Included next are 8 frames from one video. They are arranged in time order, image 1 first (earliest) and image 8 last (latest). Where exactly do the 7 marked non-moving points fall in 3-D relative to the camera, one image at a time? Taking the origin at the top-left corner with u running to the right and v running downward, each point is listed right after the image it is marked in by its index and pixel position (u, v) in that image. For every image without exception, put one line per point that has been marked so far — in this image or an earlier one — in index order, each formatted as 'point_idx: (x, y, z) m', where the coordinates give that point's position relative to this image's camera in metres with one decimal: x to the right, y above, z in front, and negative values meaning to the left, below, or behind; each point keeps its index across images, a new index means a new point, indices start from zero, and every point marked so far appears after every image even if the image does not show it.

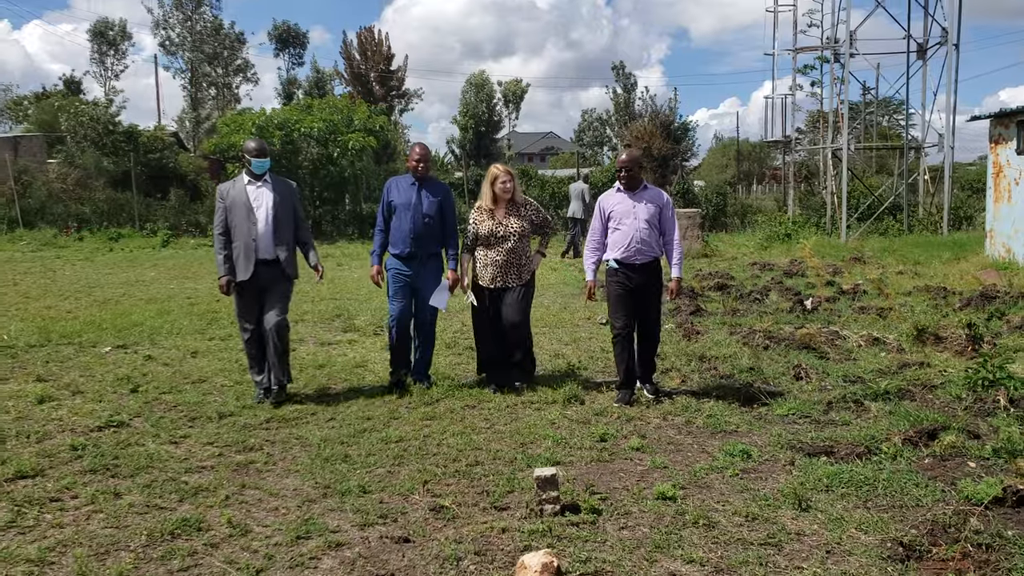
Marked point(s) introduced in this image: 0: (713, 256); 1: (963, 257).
0: (+3.2, +0.5, +14.9) m
1: (+6.0, +0.4, +12.6) m
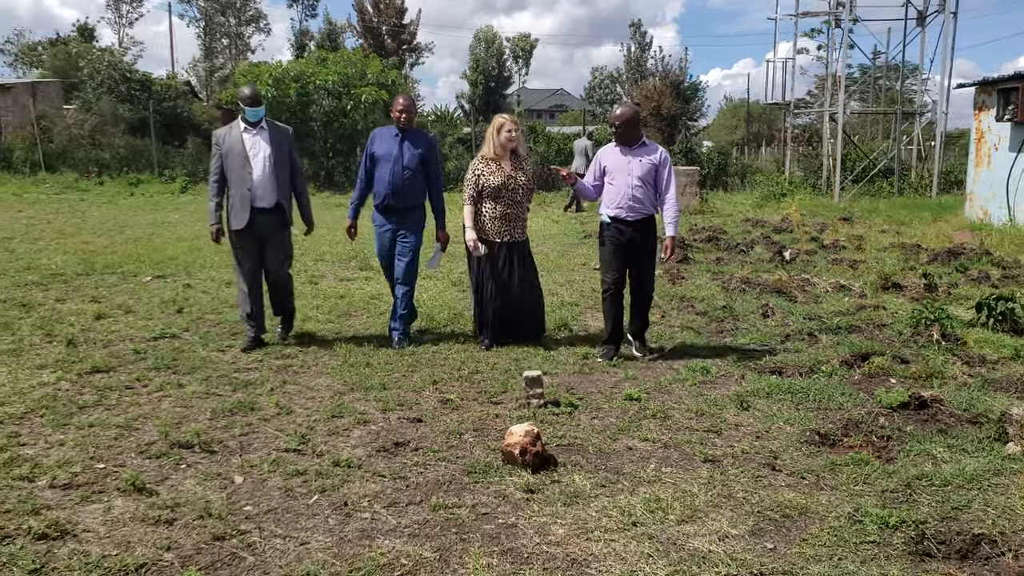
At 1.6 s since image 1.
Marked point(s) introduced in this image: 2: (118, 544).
0: (+3.3, +1.3, +15.6) m
1: (+6.1, +1.0, +13.2) m
2: (-1.2, -0.8, +2.8) m
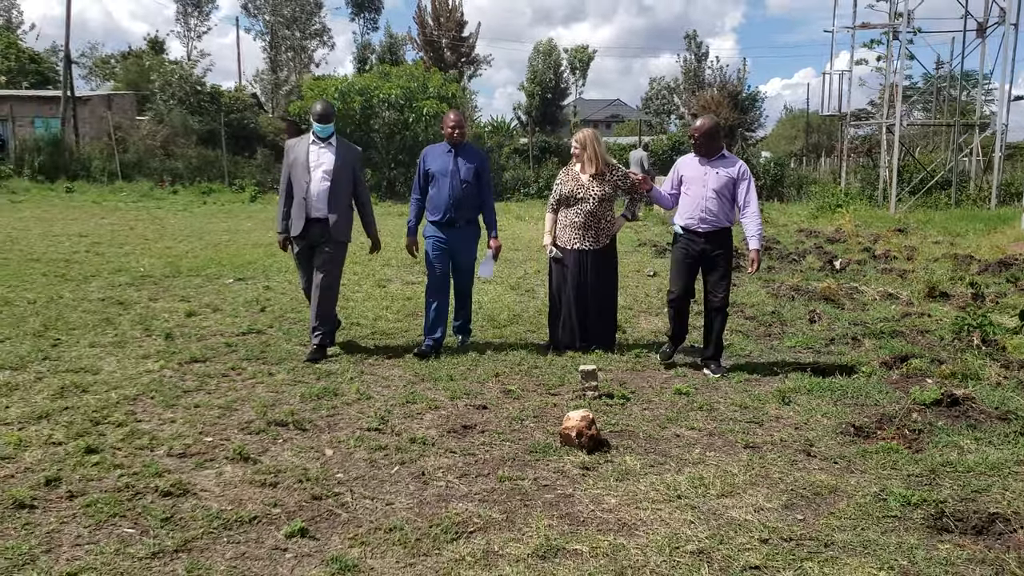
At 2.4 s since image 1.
0: (+4.2, +1.1, +15.8) m
1: (+6.9, +0.8, +13.3) m
2: (-1.0, -0.7, +3.3) m
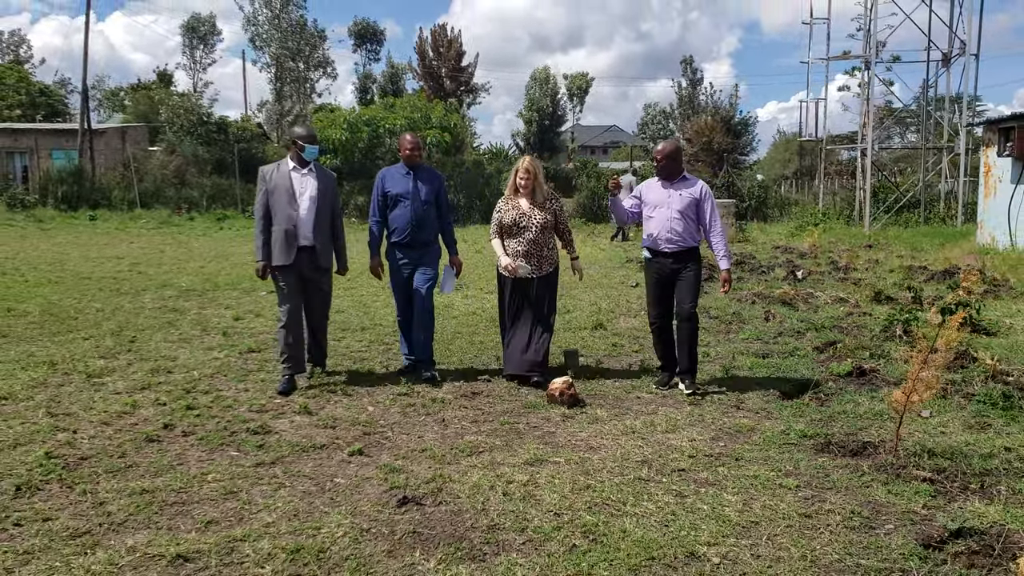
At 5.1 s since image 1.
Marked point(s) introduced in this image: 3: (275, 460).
0: (+4.2, +0.9, +17.0) m
1: (+6.9, +0.7, +14.5) m
2: (-1.0, -0.7, +4.4) m
3: (-1.0, -0.7, +4.0) m
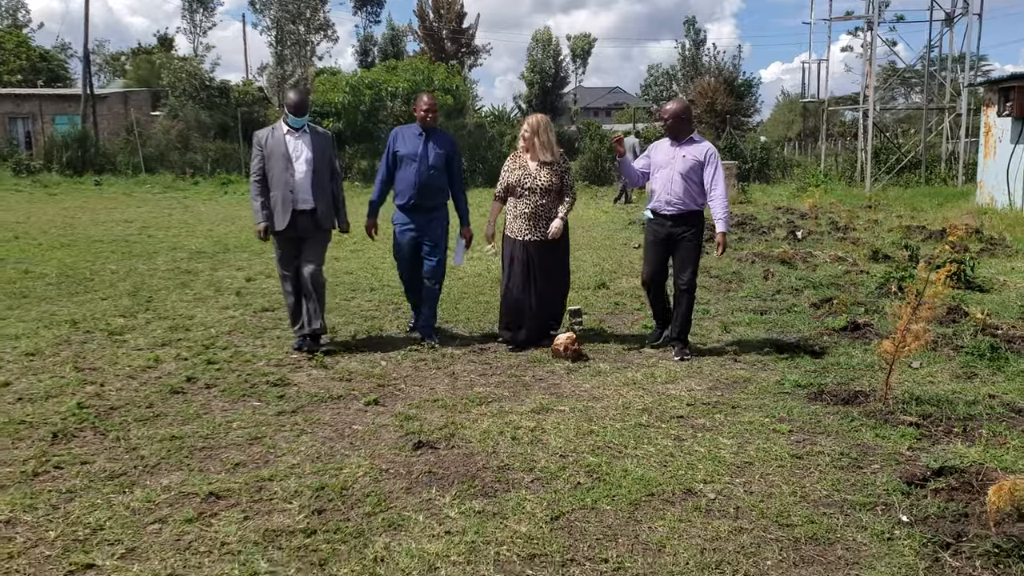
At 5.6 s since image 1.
0: (+4.2, +1.6, +17.2) m
1: (+6.9, +1.3, +14.6) m
2: (-0.9, -0.5, +4.7) m
3: (-1.0, -0.5, +4.3) m
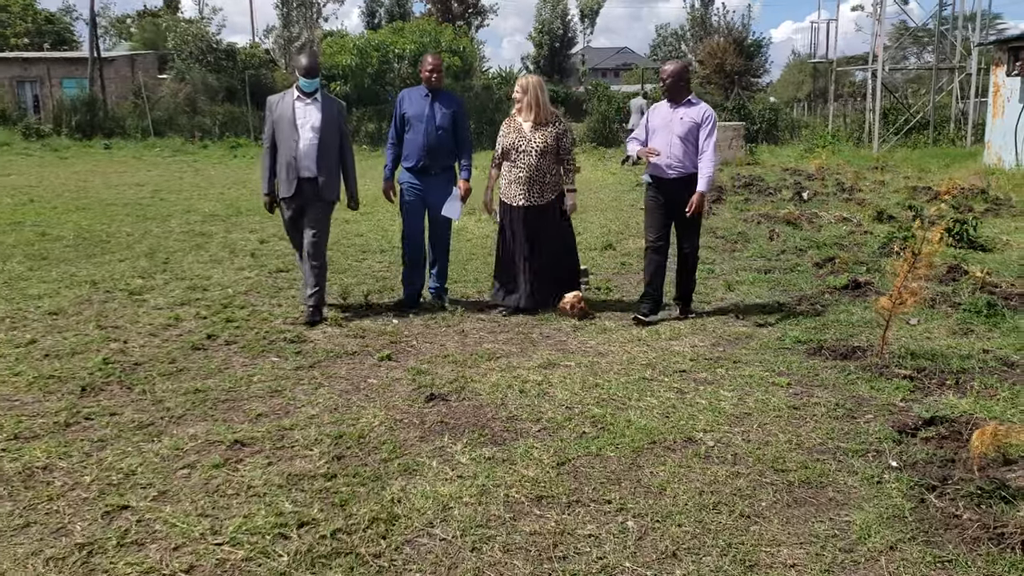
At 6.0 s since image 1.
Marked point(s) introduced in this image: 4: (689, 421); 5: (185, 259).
0: (+4.4, +2.3, +17.2) m
1: (+7.0, +1.9, +14.6) m
2: (-0.9, -0.3, +4.8) m
3: (-0.9, -0.4, +4.4) m
4: (+0.7, -0.5, +3.6) m
5: (-2.5, +0.2, +7.3) m
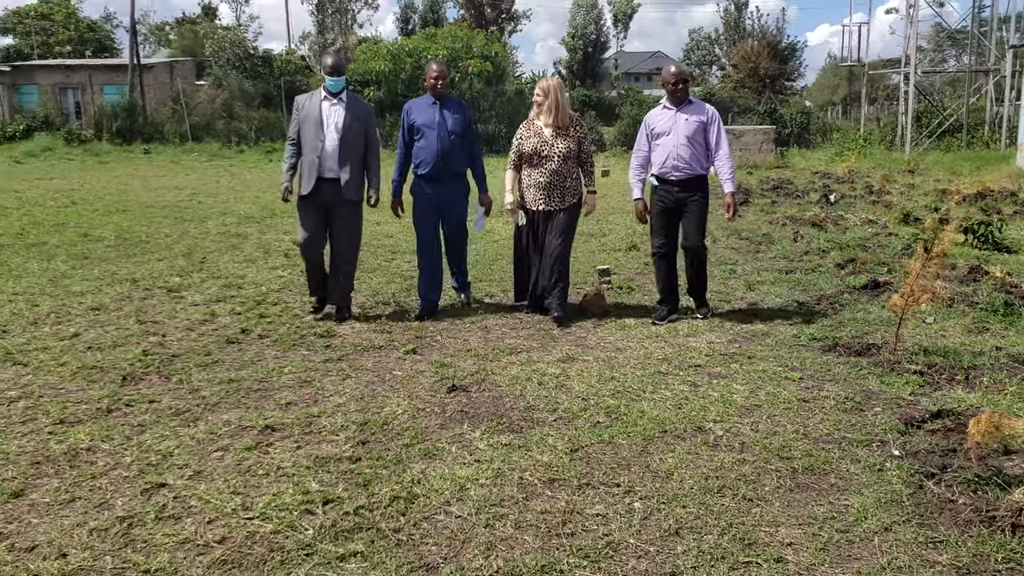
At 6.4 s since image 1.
0: (+4.9, +2.2, +17.2) m
1: (+7.5, +1.9, +14.6) m
2: (-0.8, -0.3, +5.0) m
3: (-0.8, -0.3, +4.6) m
4: (+0.8, -0.5, +3.8) m
5: (-2.3, +0.2, +7.5) m
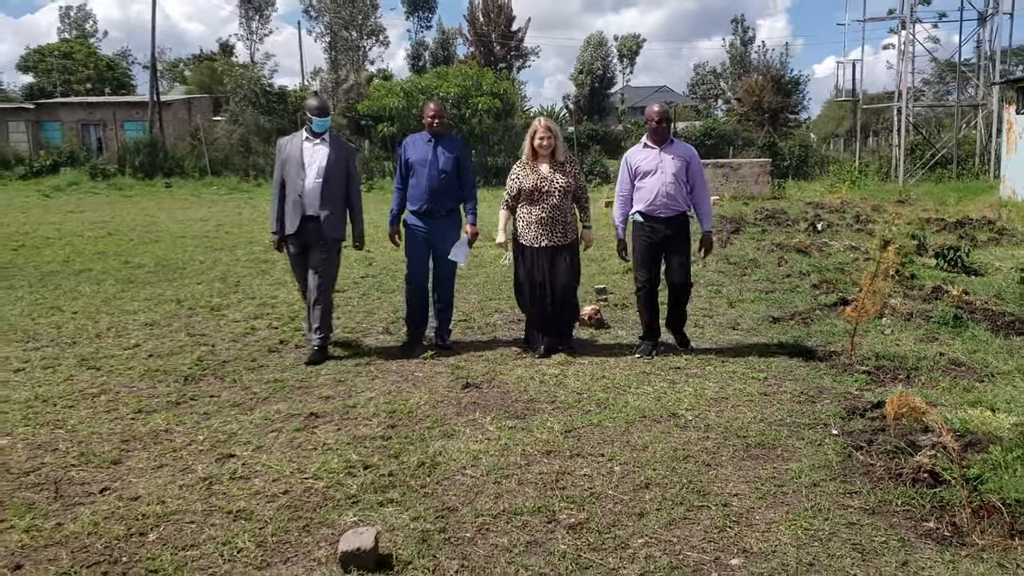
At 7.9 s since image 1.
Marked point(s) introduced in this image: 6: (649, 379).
0: (+5.1, +1.7, +17.9) m
1: (+7.6, +1.5, +15.3) m
2: (-0.8, -0.4, +5.7) m
3: (-0.8, -0.4, +5.3) m
4: (+0.8, -0.5, +4.5) m
5: (-2.3, +0.1, +8.3) m
6: (+0.7, -0.5, +4.9) m
